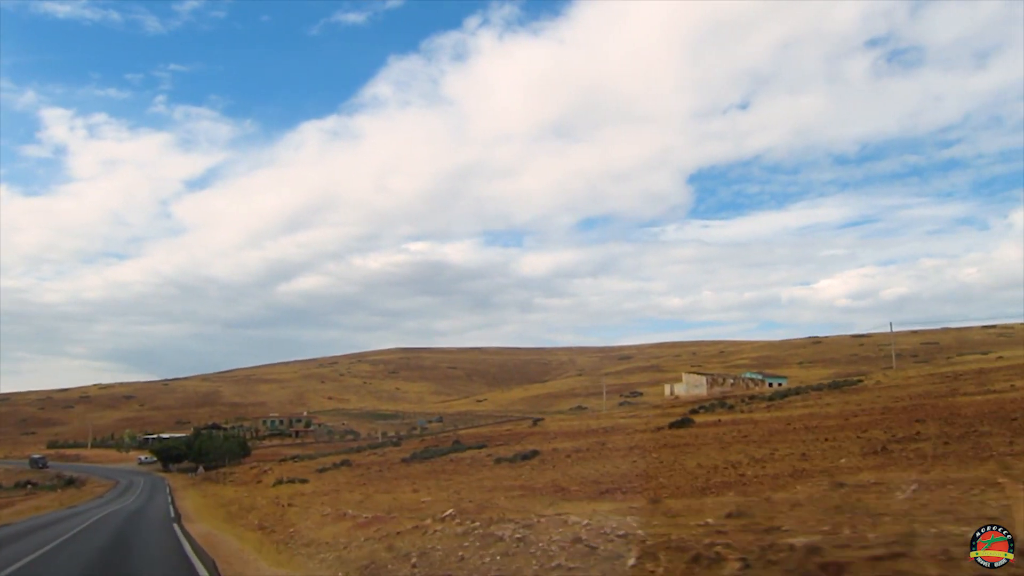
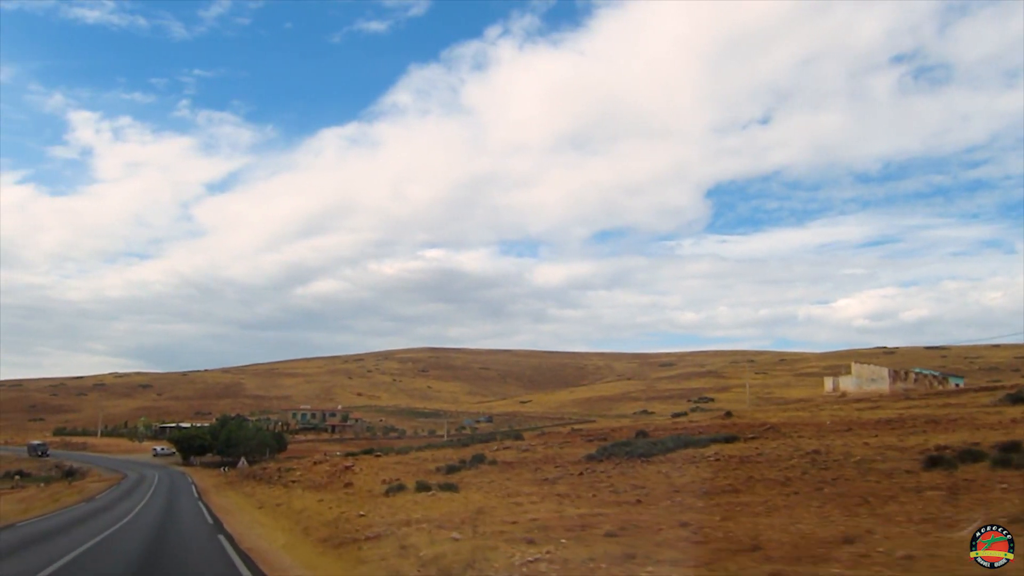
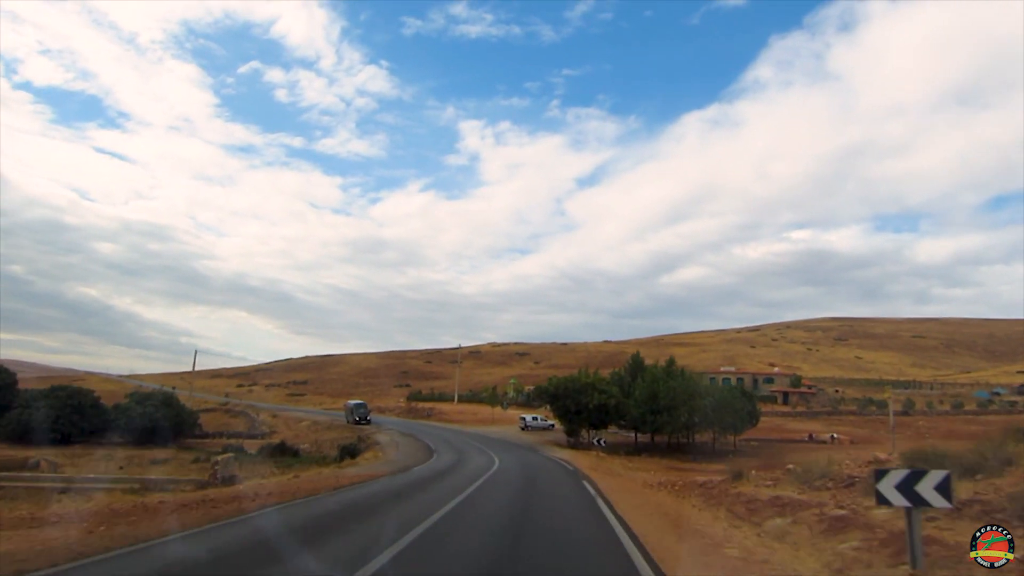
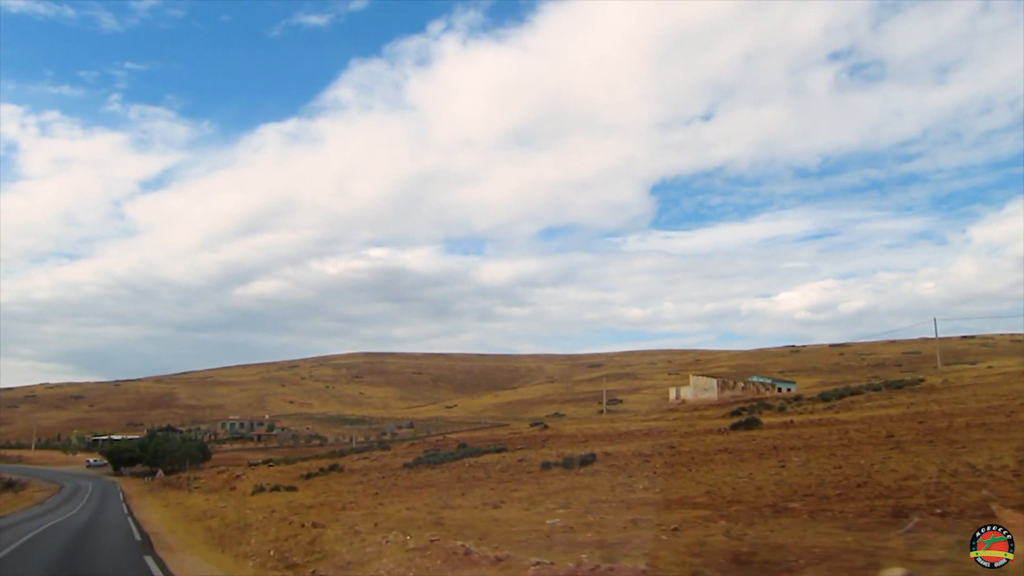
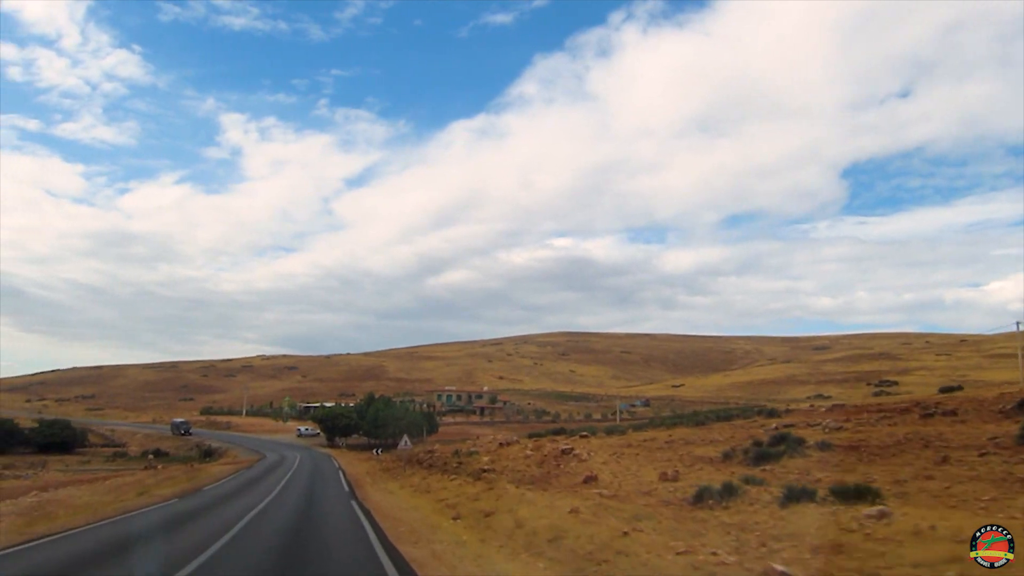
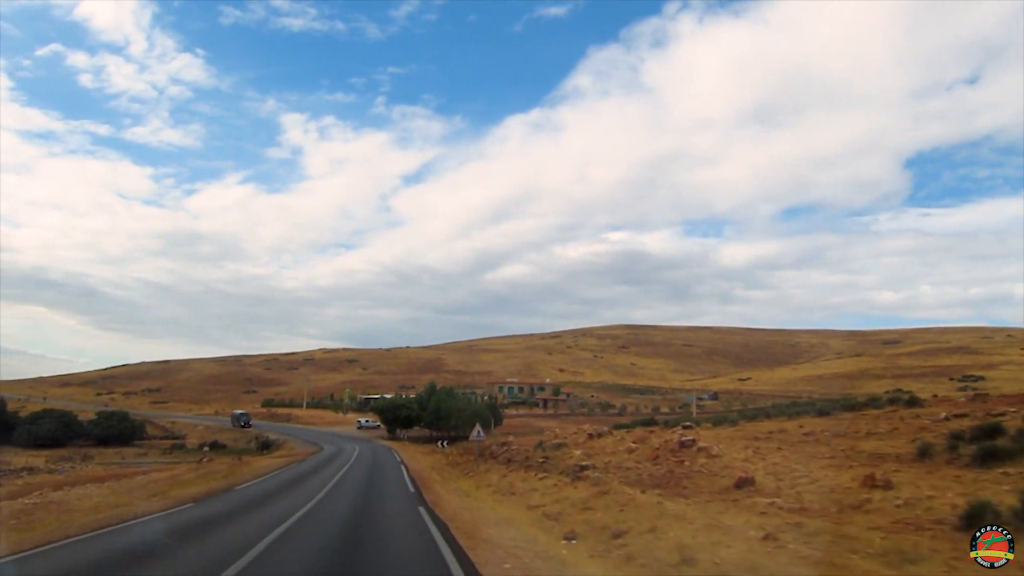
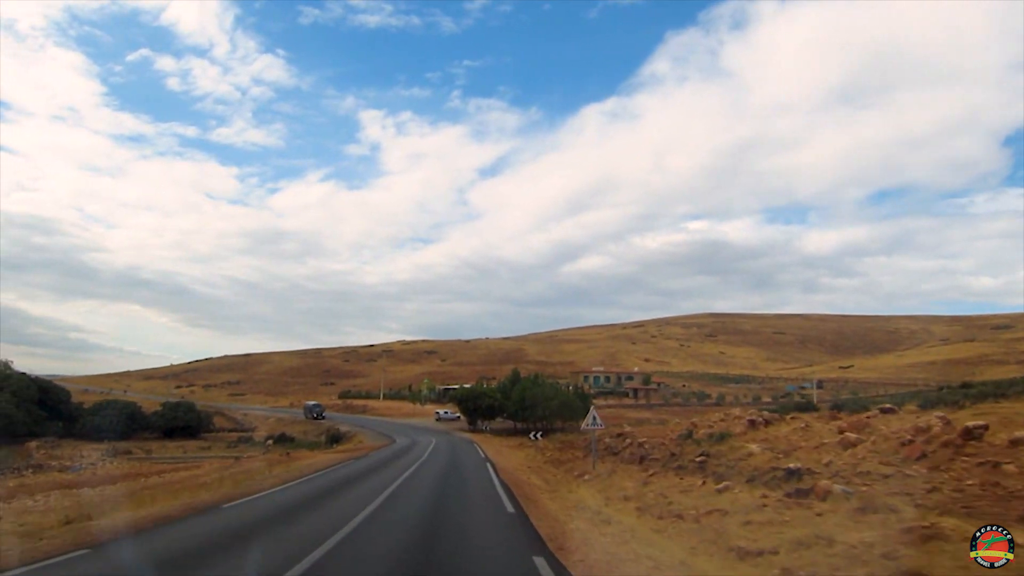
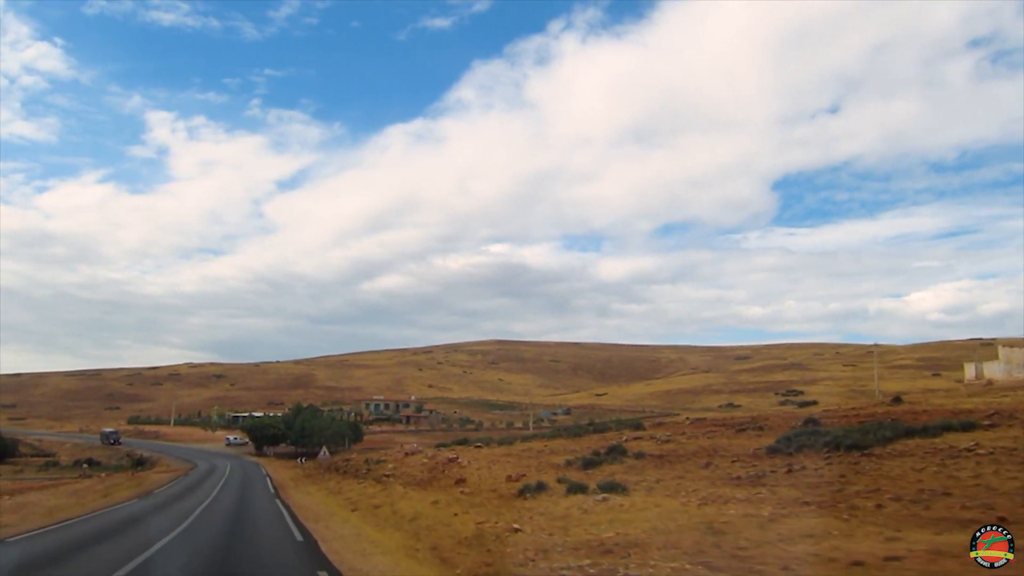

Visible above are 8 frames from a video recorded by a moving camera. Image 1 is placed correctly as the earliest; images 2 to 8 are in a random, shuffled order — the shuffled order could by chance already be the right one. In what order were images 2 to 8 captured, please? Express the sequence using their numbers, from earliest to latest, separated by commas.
4, 2, 8, 5, 6, 7, 3
